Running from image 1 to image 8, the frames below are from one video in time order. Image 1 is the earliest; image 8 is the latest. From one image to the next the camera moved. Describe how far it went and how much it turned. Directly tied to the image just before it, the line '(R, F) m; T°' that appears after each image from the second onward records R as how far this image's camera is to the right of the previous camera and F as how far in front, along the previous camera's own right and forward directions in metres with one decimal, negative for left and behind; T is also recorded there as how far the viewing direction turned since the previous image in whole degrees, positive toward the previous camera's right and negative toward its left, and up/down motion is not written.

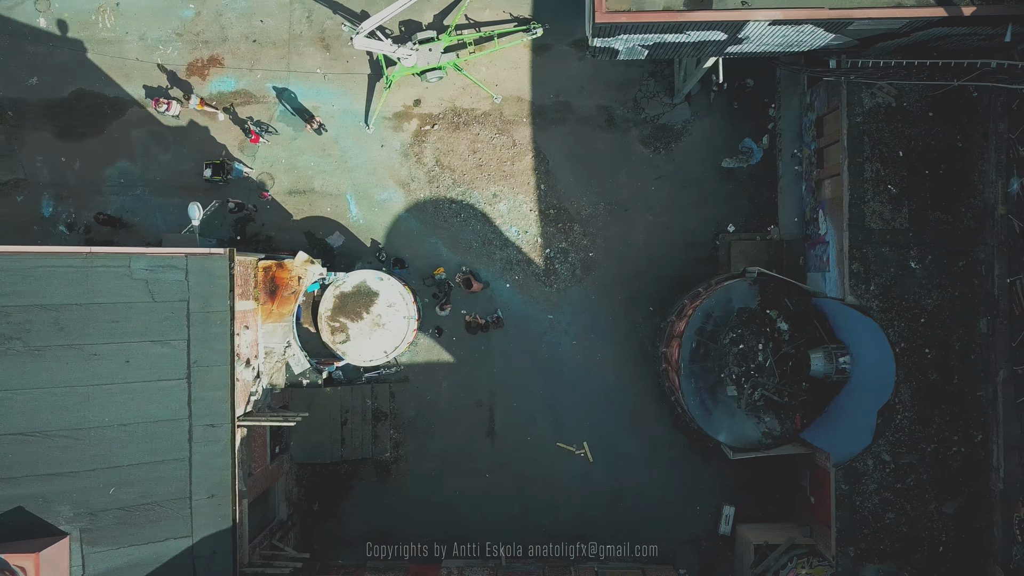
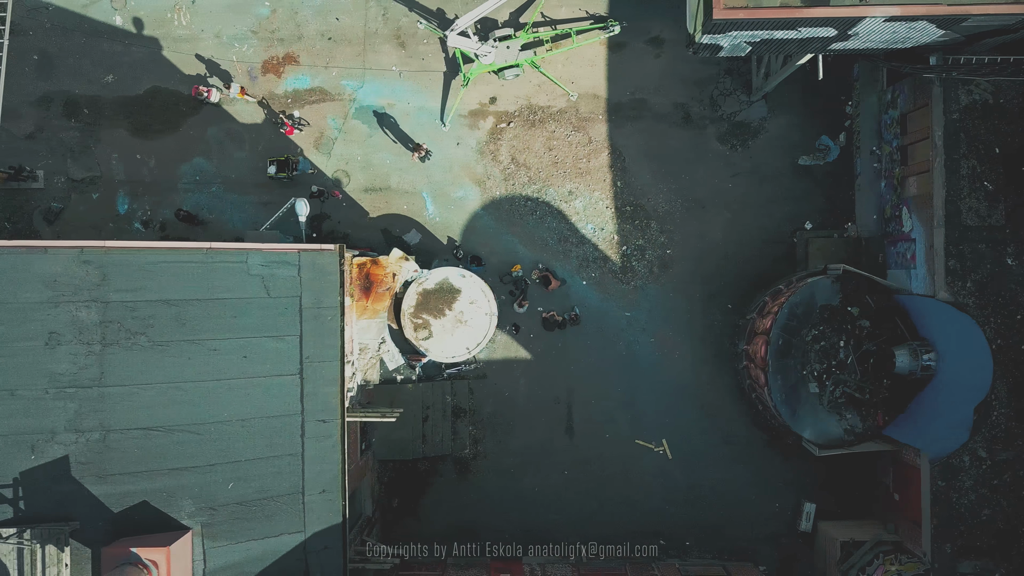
(-1.9, 0.0) m; 0°
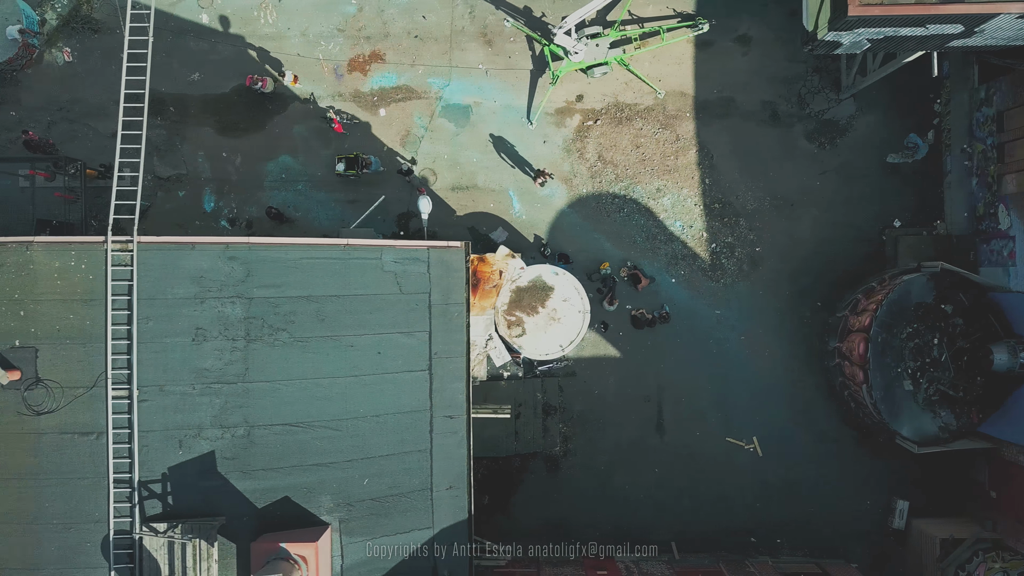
(-2.1, 0.0) m; 0°
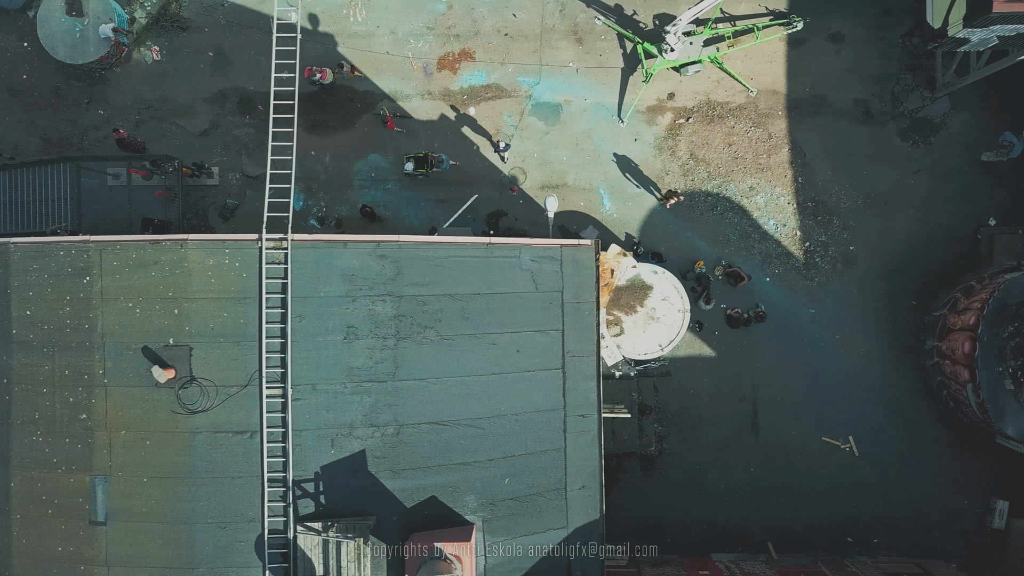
(-2.2, 0.0) m; 0°
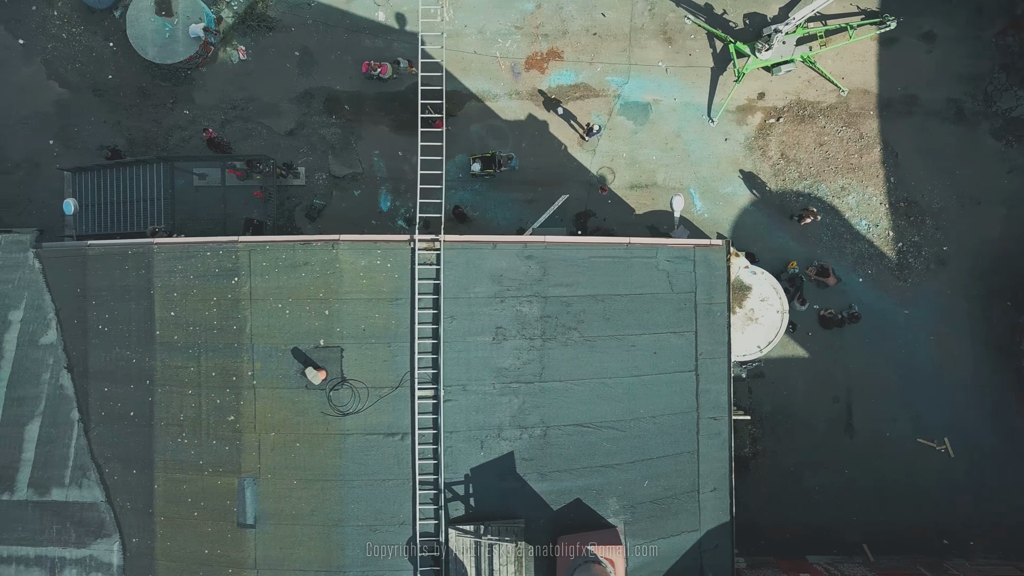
(-2.2, +0.1) m; 0°
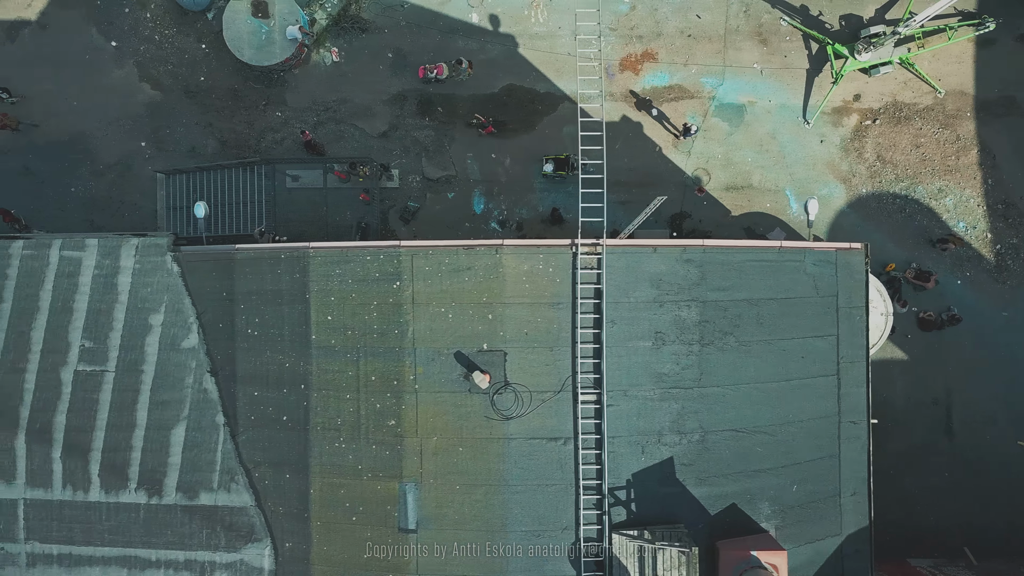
(-2.3, 0.0) m; 0°
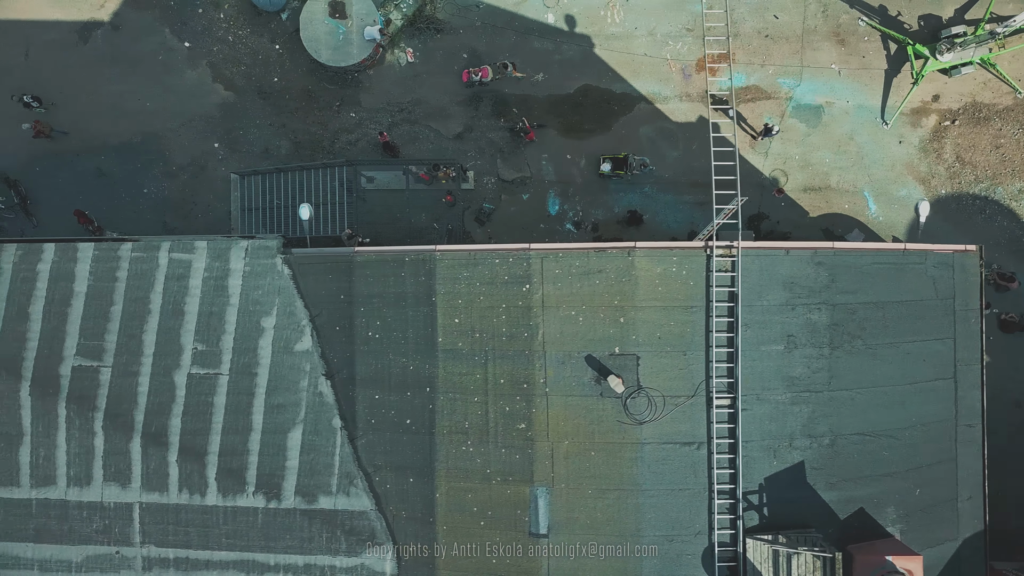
(-1.9, +0.1) m; 0°
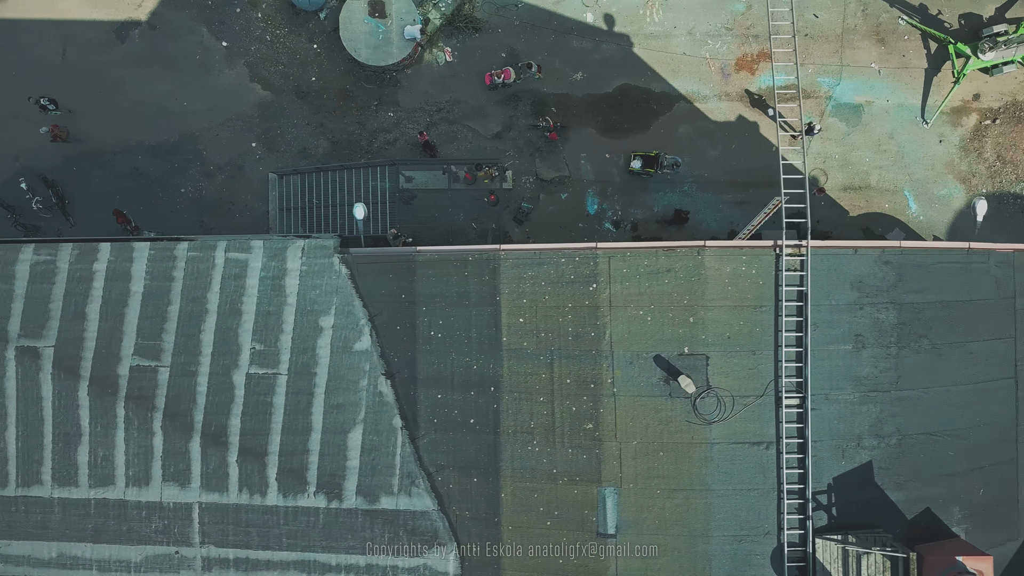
(-1.0, 0.0) m; 0°
